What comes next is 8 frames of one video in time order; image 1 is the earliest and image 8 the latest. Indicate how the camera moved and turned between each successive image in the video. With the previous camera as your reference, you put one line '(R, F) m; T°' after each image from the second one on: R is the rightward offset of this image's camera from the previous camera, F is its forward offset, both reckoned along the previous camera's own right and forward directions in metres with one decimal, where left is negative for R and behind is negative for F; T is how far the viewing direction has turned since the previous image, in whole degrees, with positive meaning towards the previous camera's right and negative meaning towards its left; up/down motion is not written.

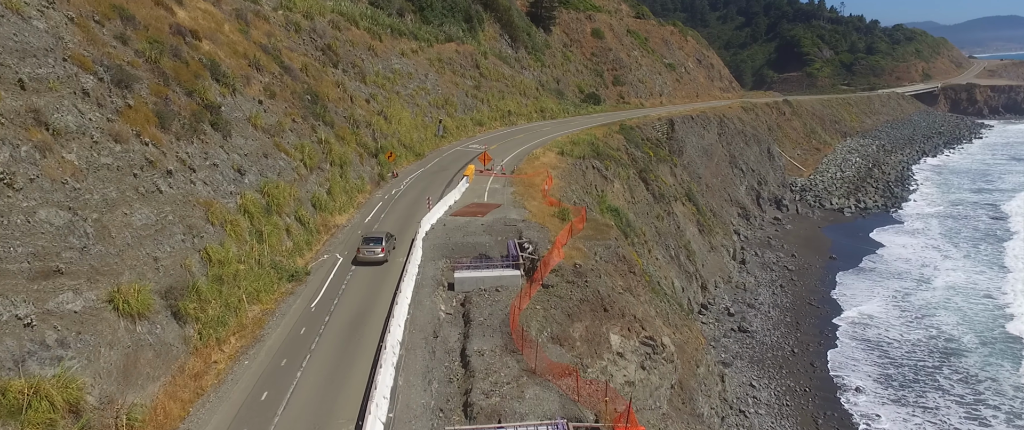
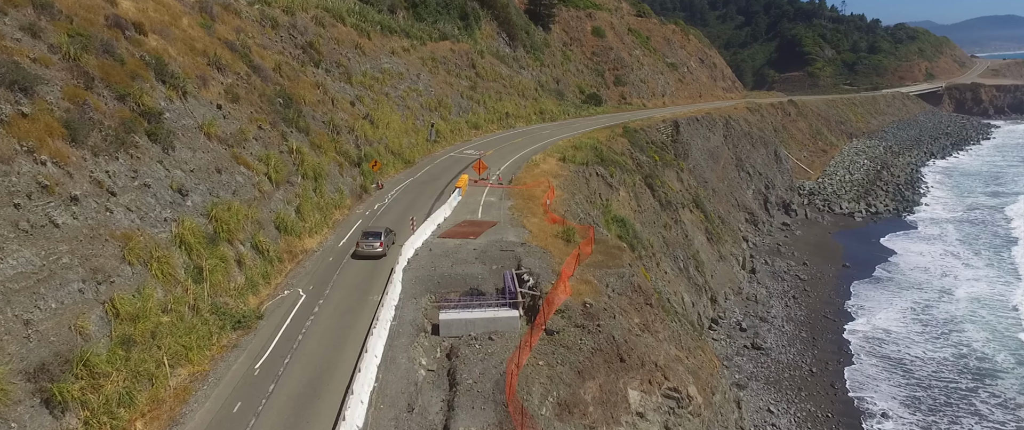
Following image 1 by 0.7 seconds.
(0.0, +2.9) m; 0°
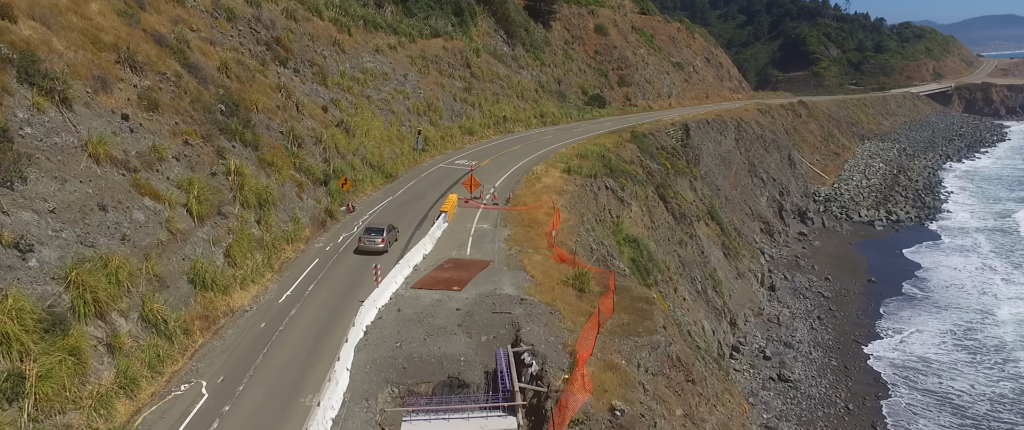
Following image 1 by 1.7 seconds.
(+0.1, +4.5) m; 0°
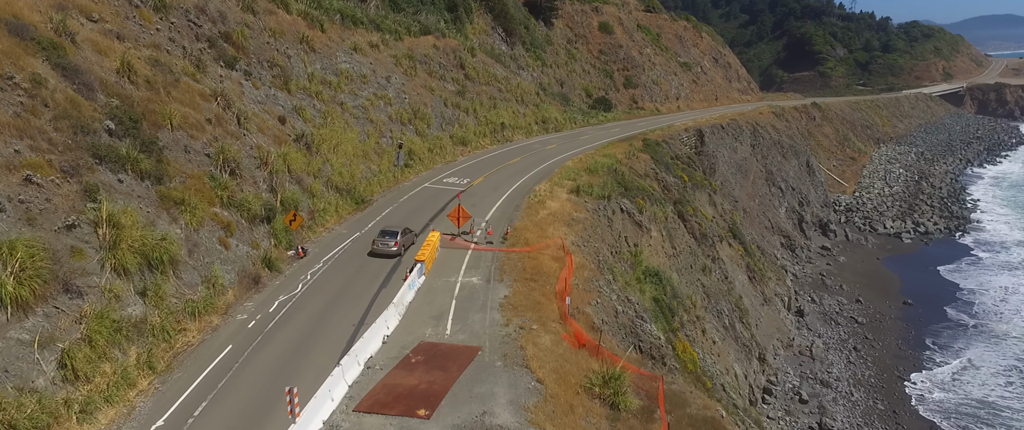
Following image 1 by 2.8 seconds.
(0.0, +5.2) m; 0°
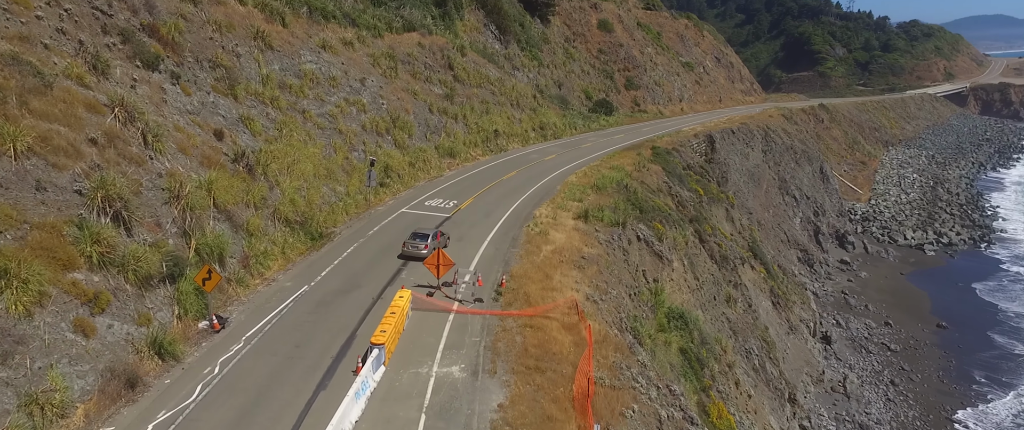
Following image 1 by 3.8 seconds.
(0.0, +4.8) m; +1°
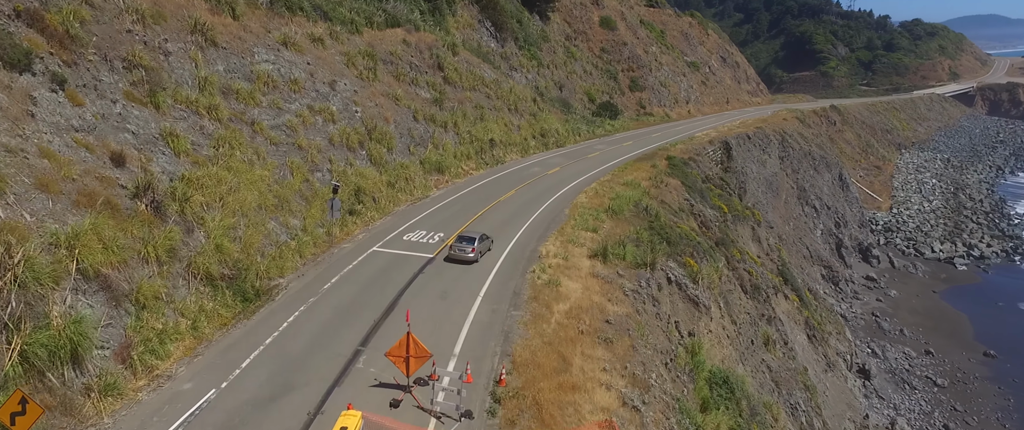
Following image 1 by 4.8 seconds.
(-0.1, +4.8) m; 0°
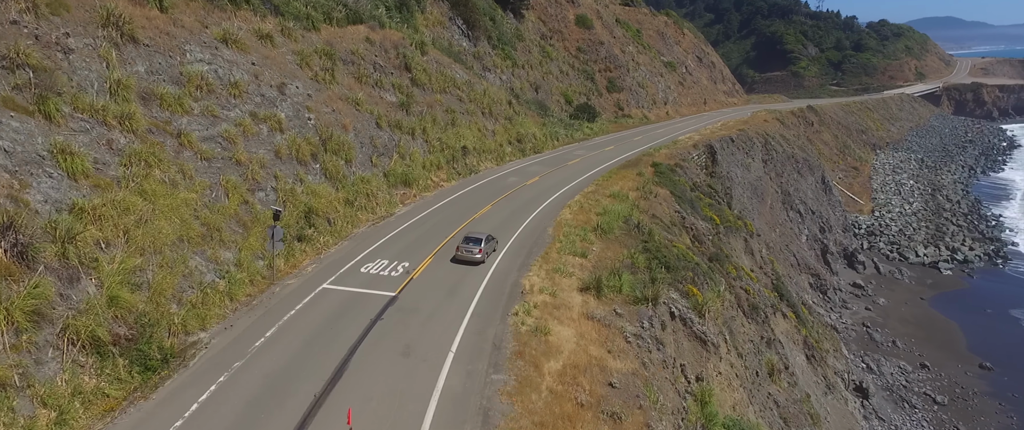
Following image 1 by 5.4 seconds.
(-0.1, +2.9) m; +2°
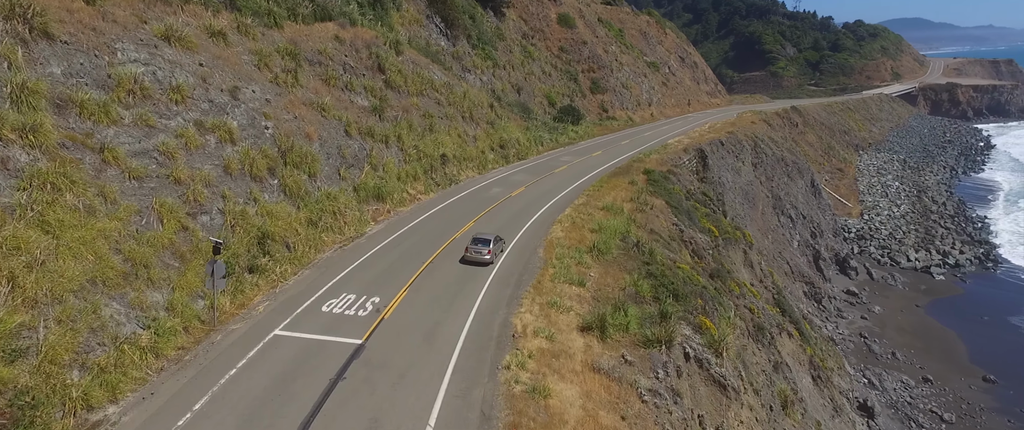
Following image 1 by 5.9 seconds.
(-0.2, +2.5) m; +2°
